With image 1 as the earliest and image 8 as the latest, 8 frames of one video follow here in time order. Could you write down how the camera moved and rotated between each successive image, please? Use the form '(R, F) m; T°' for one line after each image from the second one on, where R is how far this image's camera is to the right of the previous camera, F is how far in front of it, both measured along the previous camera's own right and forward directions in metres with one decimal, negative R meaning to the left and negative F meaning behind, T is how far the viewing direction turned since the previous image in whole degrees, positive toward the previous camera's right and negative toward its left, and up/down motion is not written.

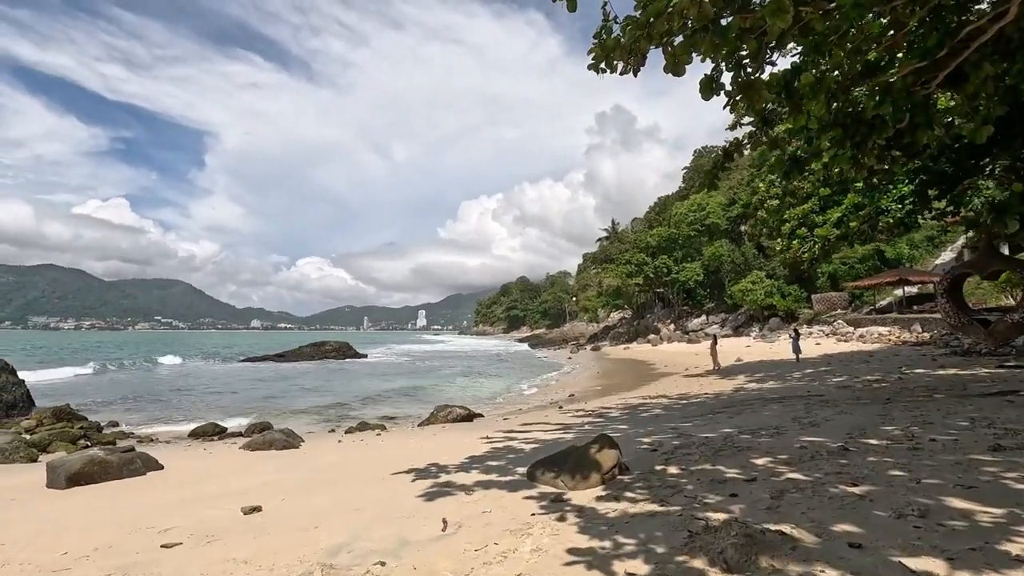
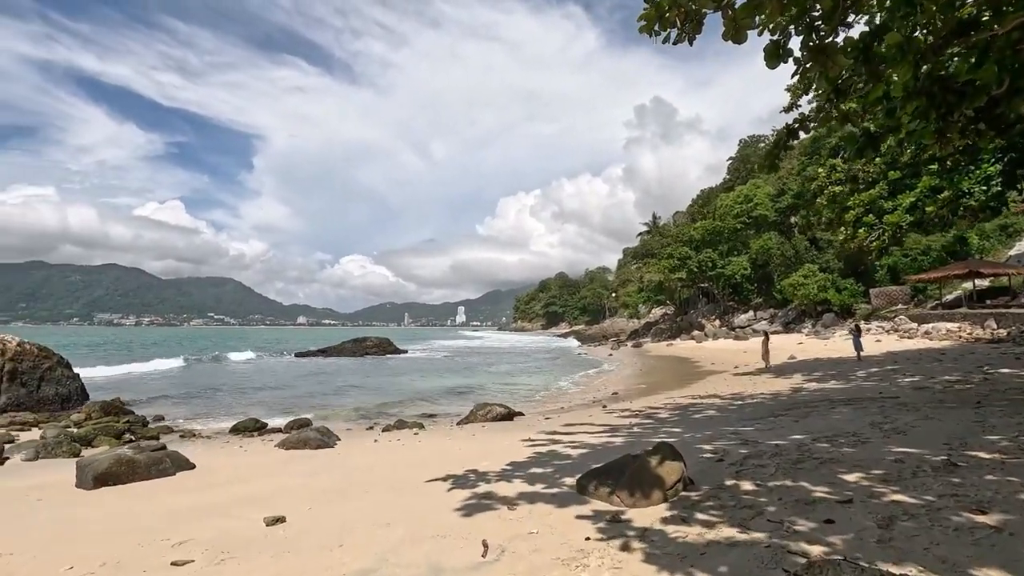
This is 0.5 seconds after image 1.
(-0.1, +0.5) m; -4°
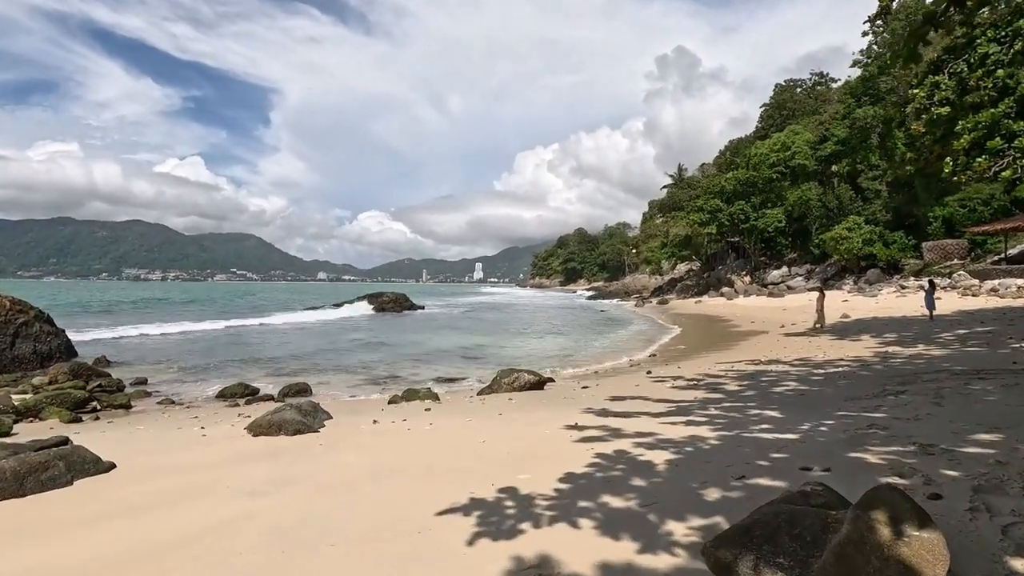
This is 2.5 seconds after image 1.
(-0.3, +2.1) m; -2°
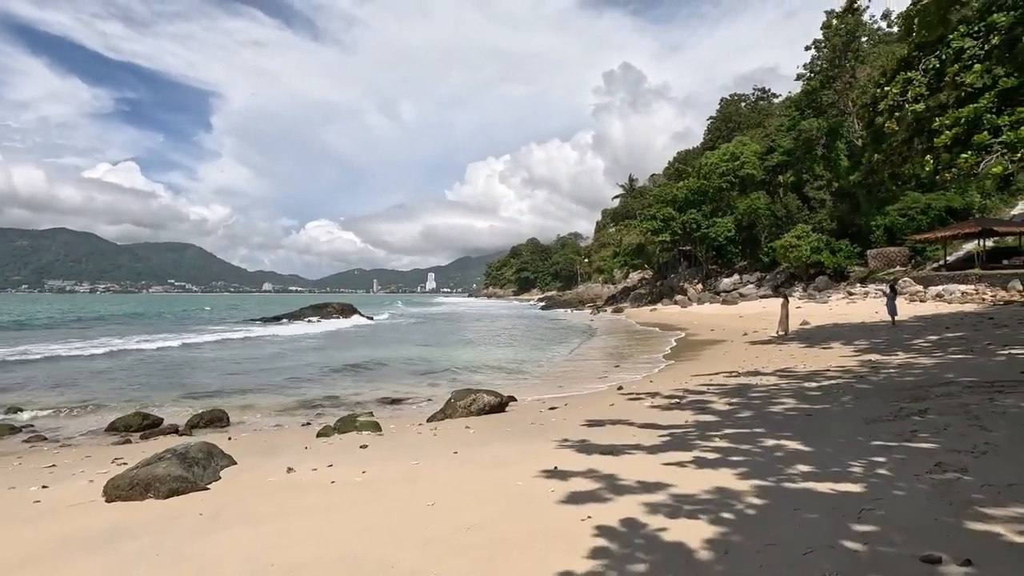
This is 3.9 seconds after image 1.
(-0.1, +1.4) m; +5°
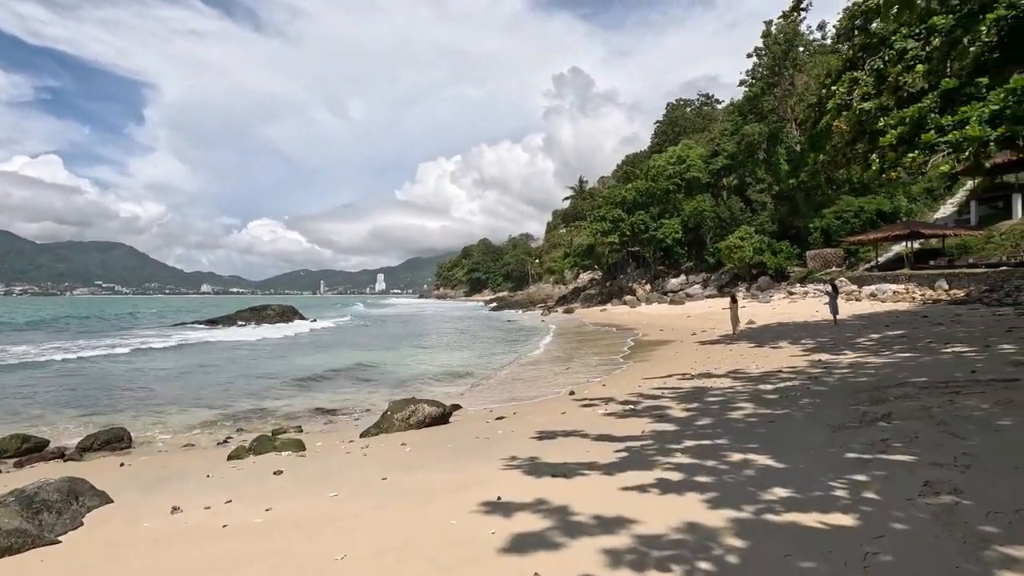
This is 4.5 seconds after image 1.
(+0.1, +0.7) m; +5°
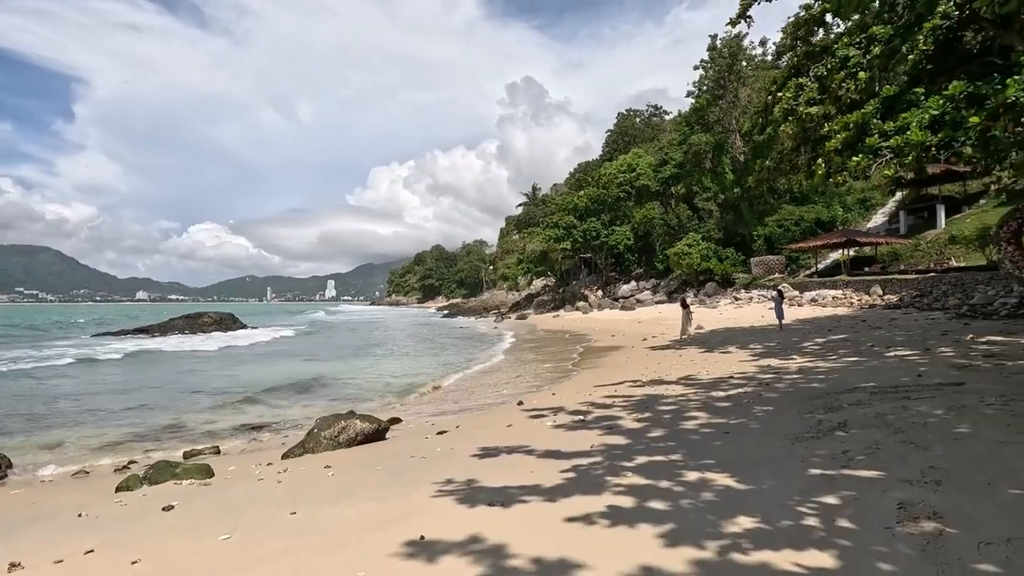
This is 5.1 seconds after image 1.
(+0.2, +0.6) m; +5°
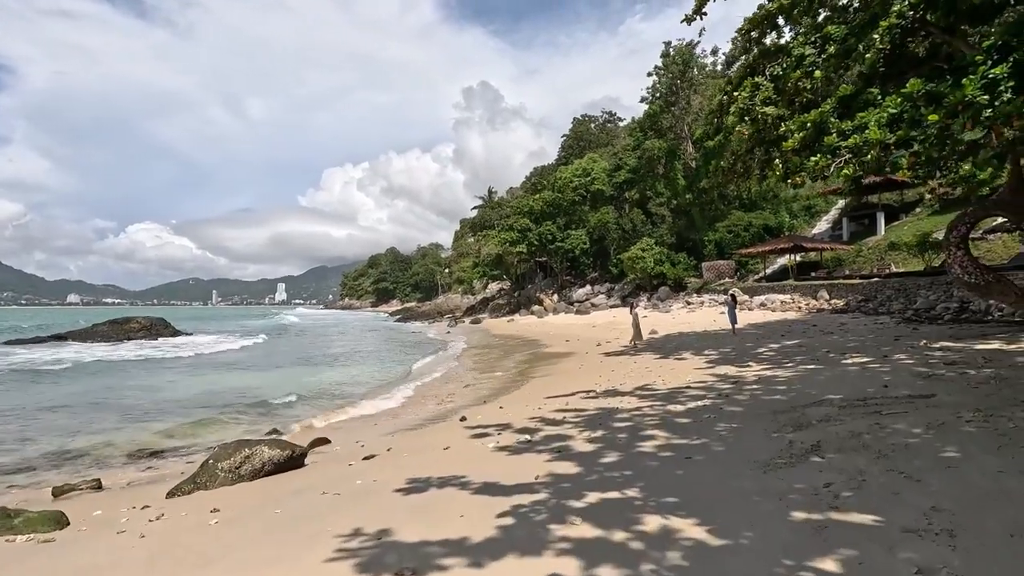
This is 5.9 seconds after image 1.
(+0.2, +0.9) m; +5°
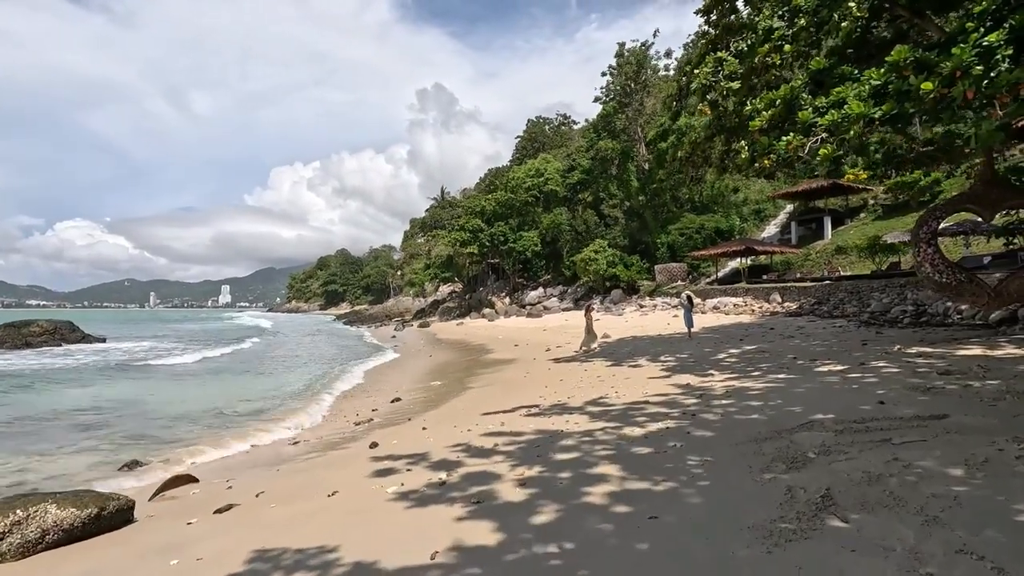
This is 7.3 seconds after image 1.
(+0.4, +1.6) m; +5°
